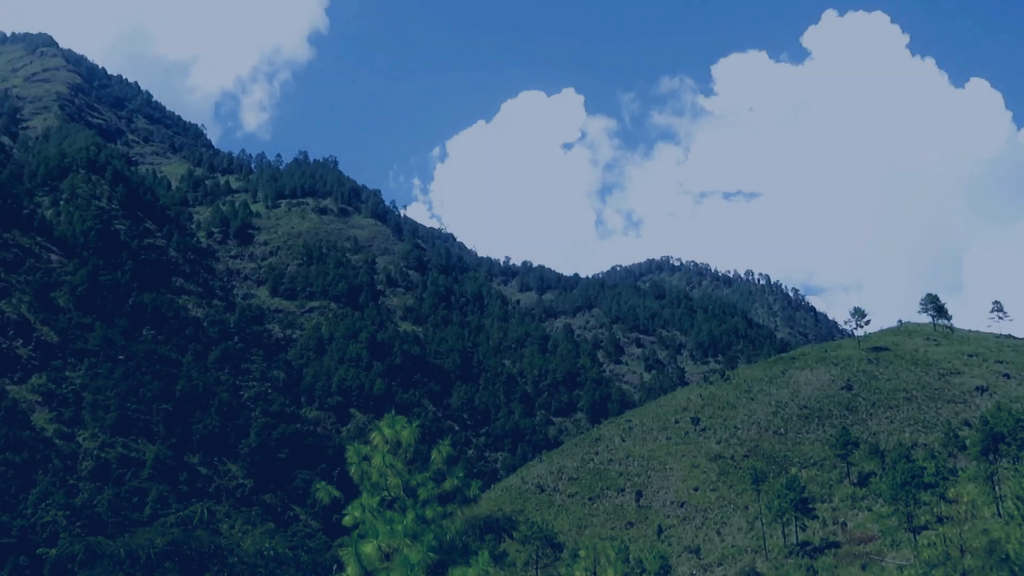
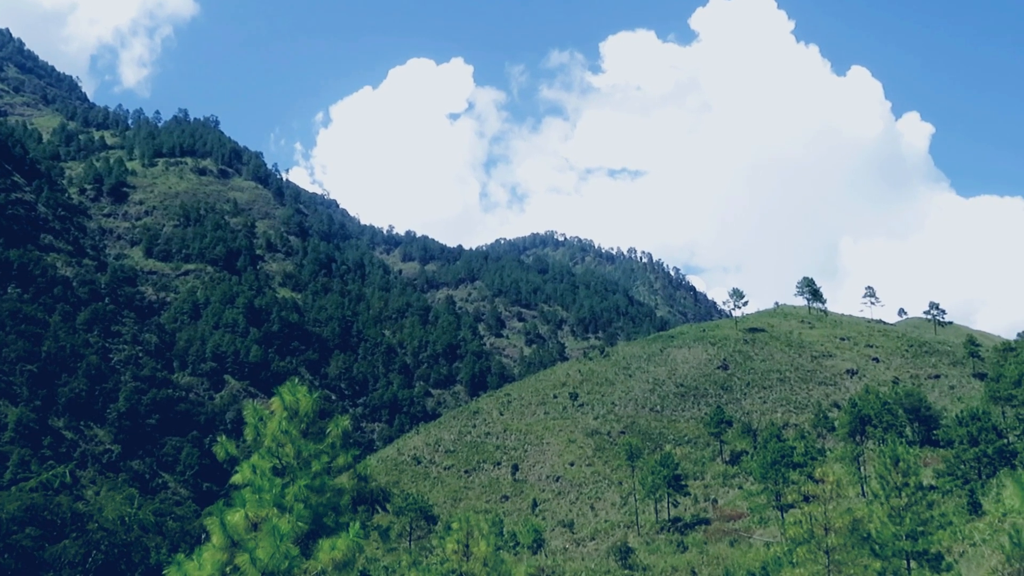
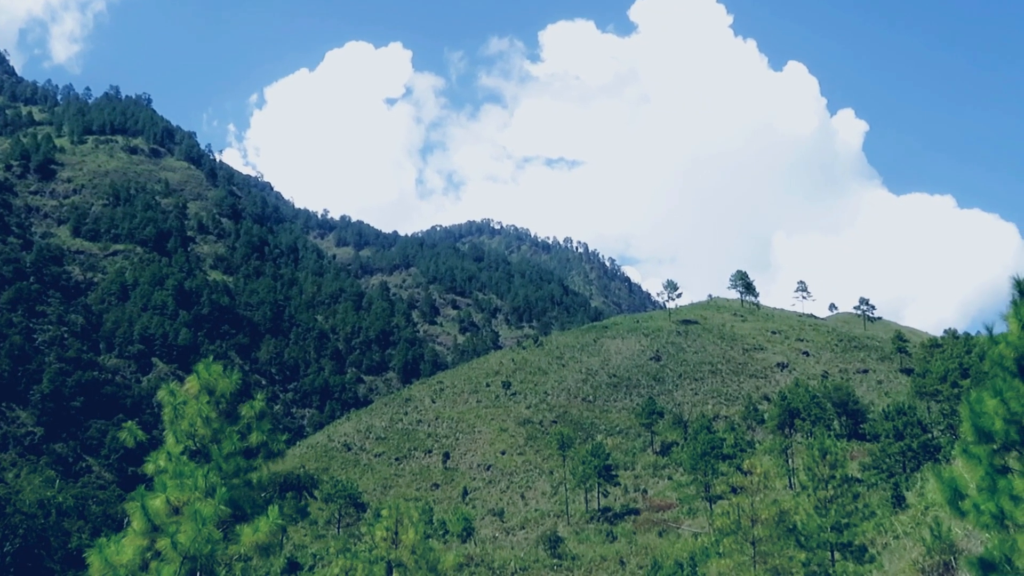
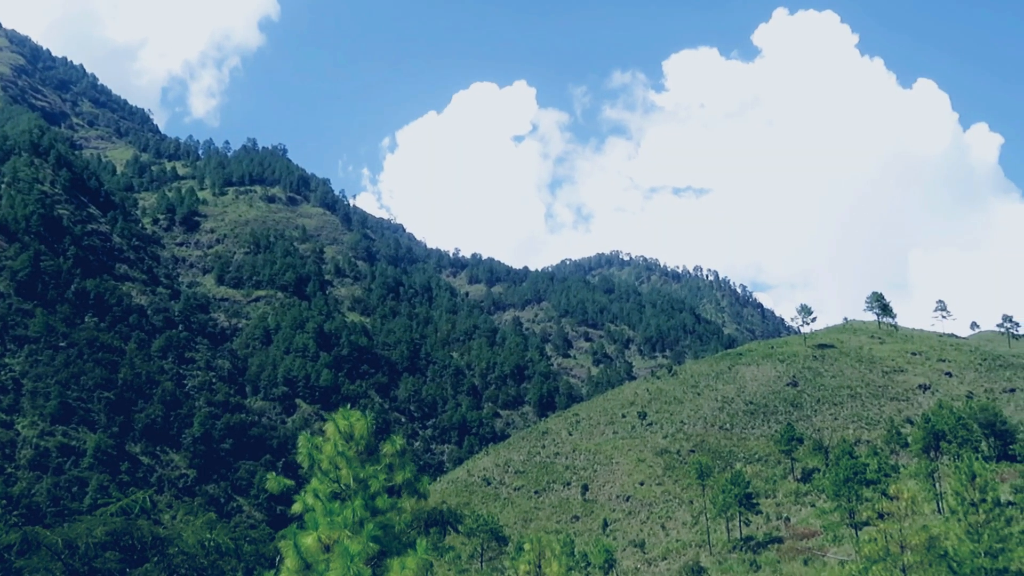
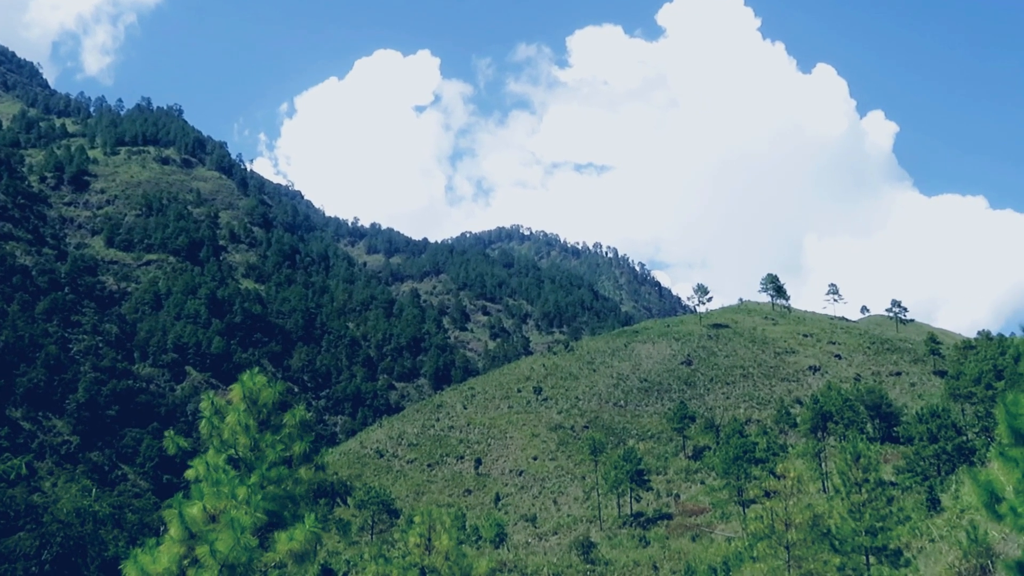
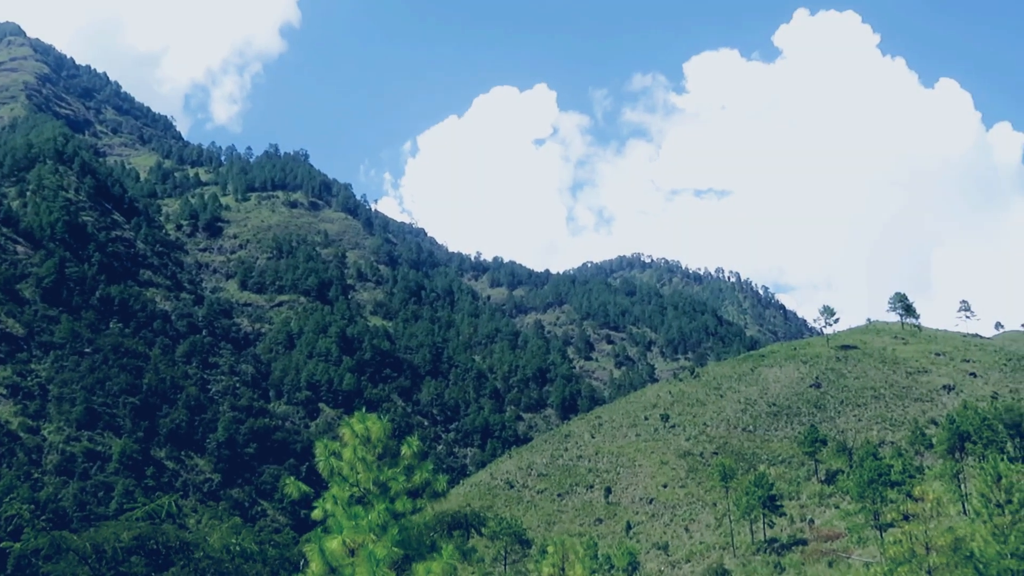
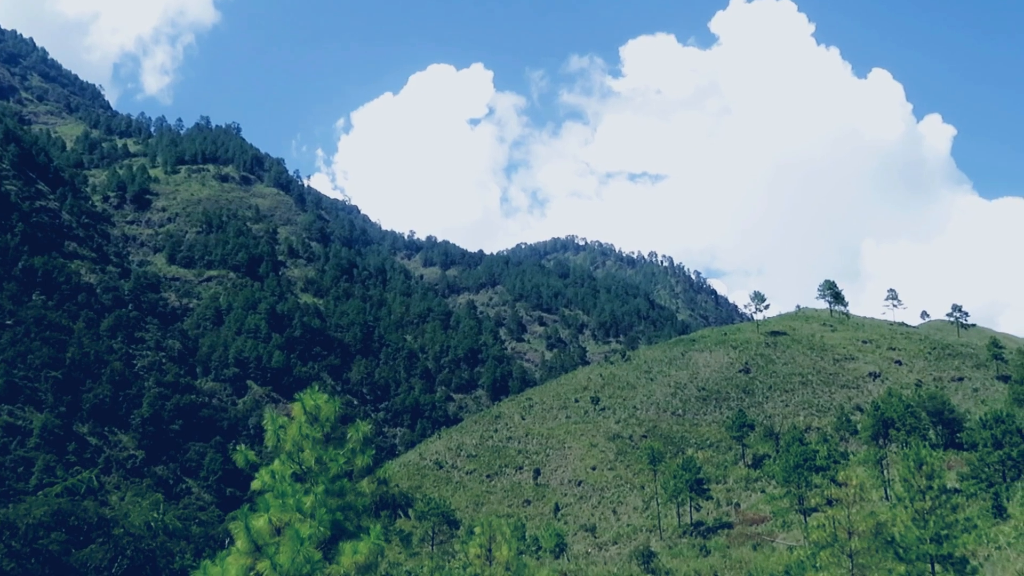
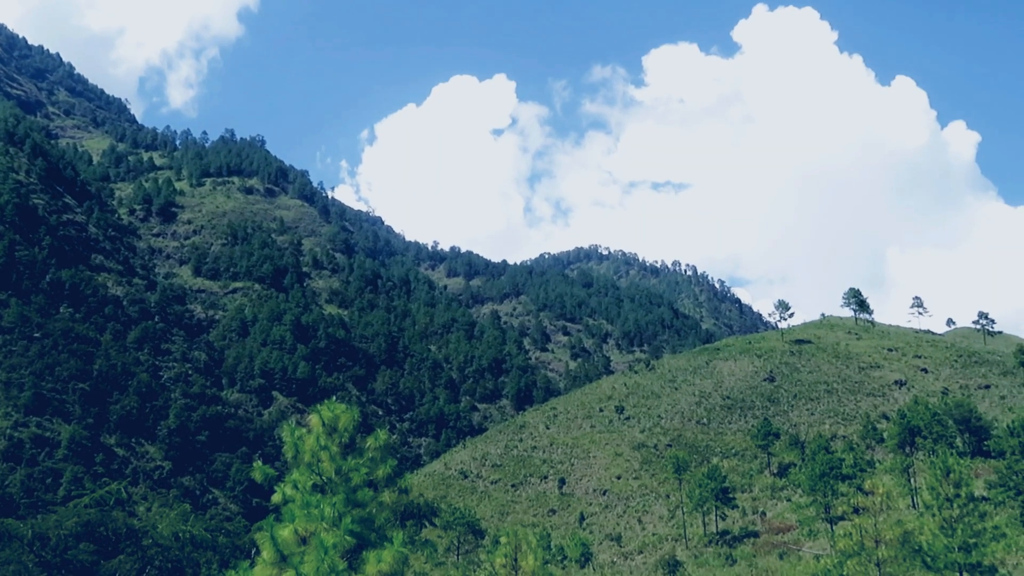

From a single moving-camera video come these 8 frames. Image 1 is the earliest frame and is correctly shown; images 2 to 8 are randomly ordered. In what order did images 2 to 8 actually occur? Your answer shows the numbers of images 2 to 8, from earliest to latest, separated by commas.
6, 4, 8, 7, 2, 5, 3
